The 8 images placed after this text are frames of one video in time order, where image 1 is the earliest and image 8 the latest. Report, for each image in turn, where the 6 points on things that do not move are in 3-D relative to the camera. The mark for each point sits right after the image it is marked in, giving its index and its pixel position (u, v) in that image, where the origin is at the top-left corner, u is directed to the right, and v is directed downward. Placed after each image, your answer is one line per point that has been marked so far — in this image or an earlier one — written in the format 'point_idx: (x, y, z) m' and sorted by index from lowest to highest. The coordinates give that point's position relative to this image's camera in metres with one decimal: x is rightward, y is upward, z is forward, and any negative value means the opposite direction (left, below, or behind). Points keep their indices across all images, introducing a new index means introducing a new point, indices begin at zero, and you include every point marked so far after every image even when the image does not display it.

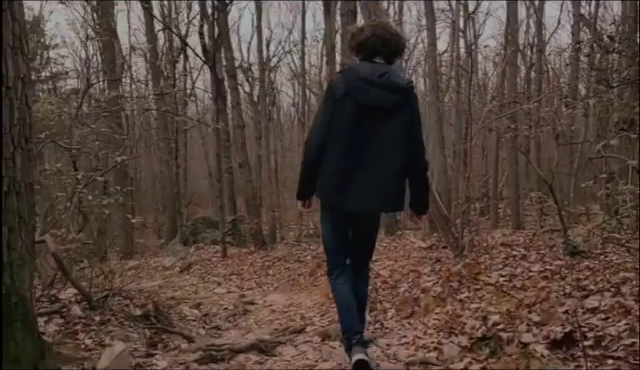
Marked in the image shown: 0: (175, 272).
0: (-3.2, -2.0, +14.4) m
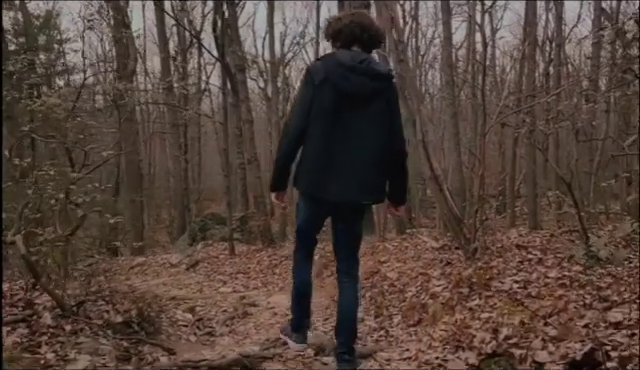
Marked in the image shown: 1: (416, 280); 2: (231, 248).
0: (-3.0, -1.9, +14.1) m
1: (+1.0, -1.0, +6.7) m
2: (-2.0, -1.4, +14.6) m
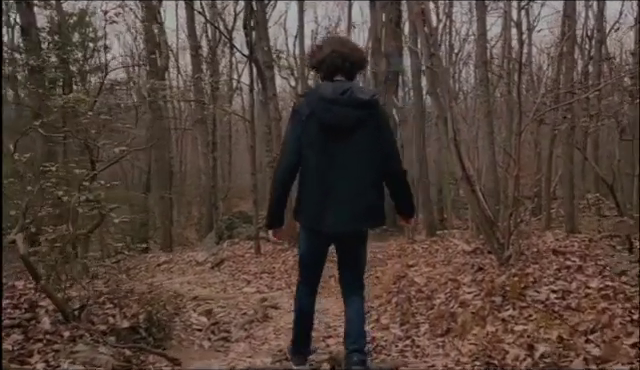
0: (-2.5, -1.8, +13.9) m
1: (+1.2, -1.0, +6.4) m
2: (-1.4, -1.4, +14.3) m
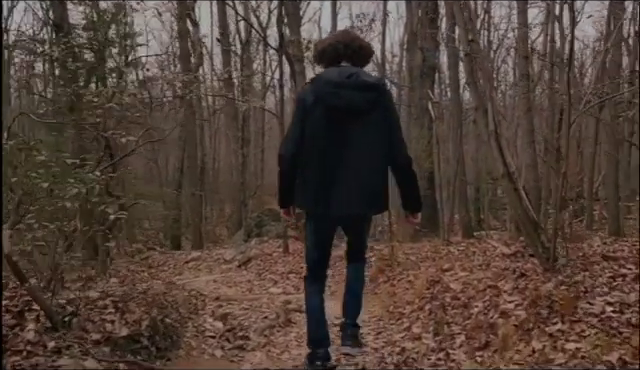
0: (-1.8, -1.7, +13.5) m
1: (+1.5, -1.0, +5.8) m
2: (-0.7, -1.3, +13.9) m
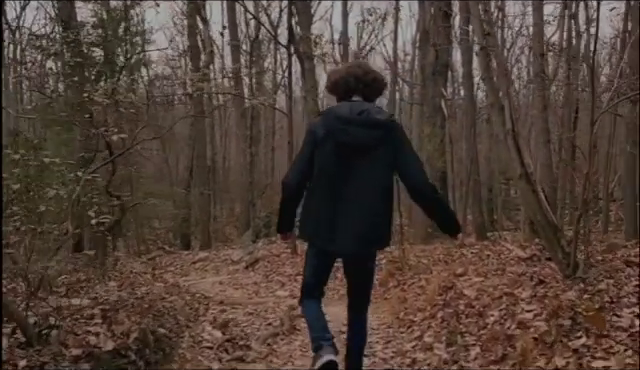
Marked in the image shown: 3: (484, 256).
0: (-1.6, -1.7, +13.3) m
1: (+1.5, -1.0, +5.5) m
2: (-0.6, -1.3, +13.6) m
3: (+2.4, -1.0, +9.7) m
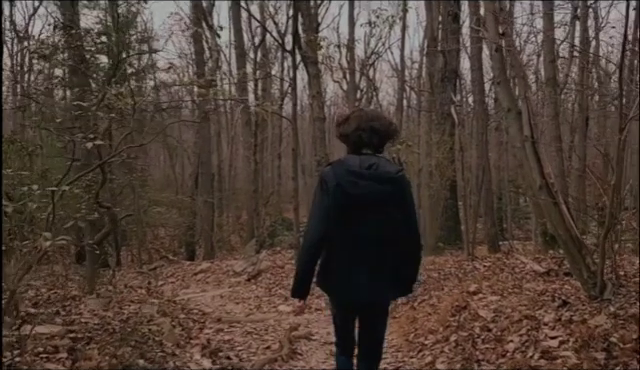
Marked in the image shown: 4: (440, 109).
0: (-1.5, -1.9, +12.8) m
1: (+1.5, -1.1, +5.0) m
2: (-0.4, -1.5, +13.1) m
3: (+2.5, -1.2, +9.1) m
4: (+2.6, +1.6, +14.1) m
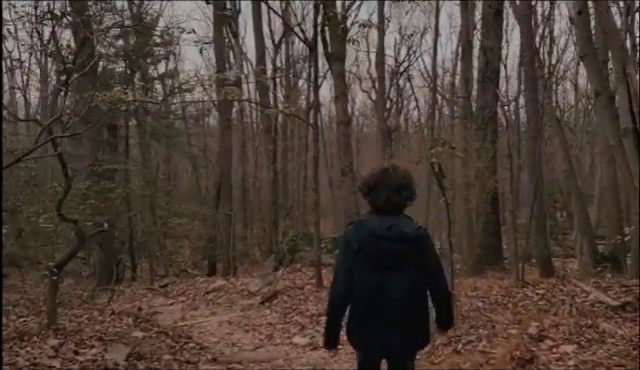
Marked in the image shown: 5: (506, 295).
0: (-1.1, -2.1, +11.4) m
1: (+1.6, -1.1, +3.4) m
2: (0.0, -1.7, +11.6) m
3: (+2.8, -1.3, +7.5) m
4: (+3.1, +1.4, +12.5) m
5: (+2.4, -1.4, +8.3) m
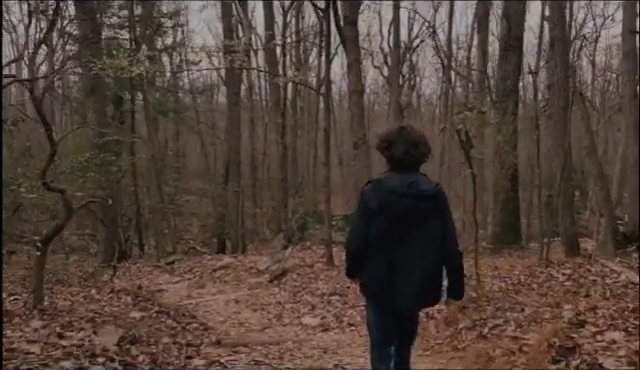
0: (-0.9, -1.6, +10.9) m
1: (+1.7, -1.0, +2.9) m
2: (+0.2, -1.2, +11.2) m
3: (+2.9, -1.0, +7.0) m
4: (+3.3, +1.9, +11.9) m
5: (+2.5, -1.1, +7.8) m
